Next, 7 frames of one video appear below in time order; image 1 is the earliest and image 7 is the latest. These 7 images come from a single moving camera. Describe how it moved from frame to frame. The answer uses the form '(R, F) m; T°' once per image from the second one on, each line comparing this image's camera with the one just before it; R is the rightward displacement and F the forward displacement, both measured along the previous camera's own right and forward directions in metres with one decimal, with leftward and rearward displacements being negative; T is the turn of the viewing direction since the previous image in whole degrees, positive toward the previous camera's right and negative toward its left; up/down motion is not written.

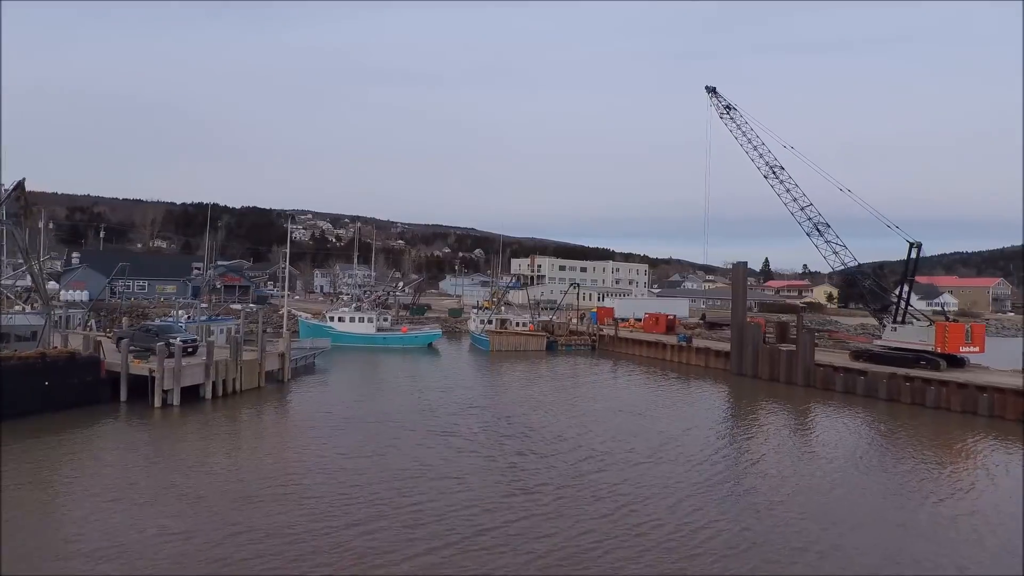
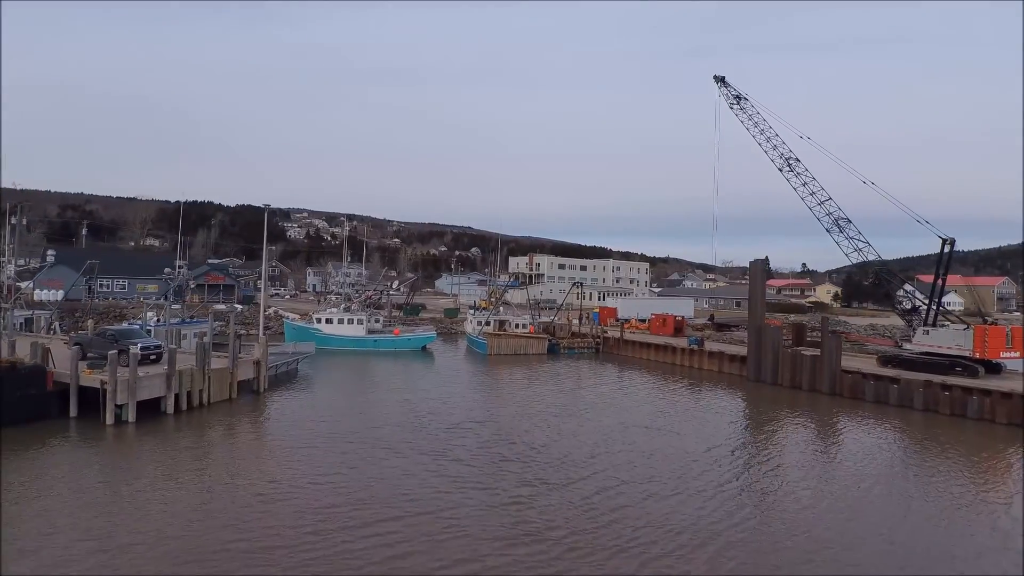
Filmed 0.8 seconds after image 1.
(-0.1, +1.9) m; 0°
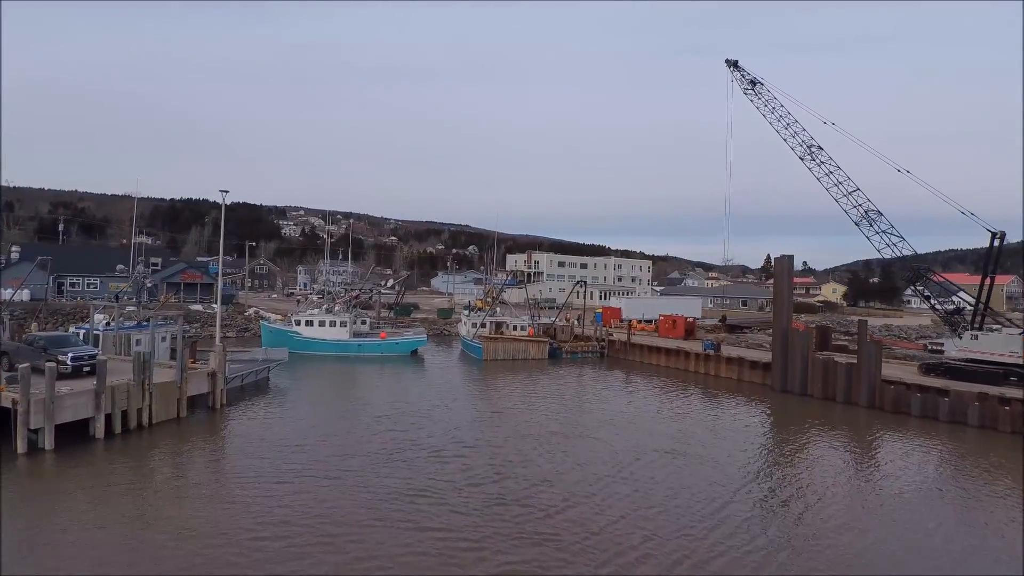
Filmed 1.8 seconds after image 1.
(0.0, +2.4) m; 0°
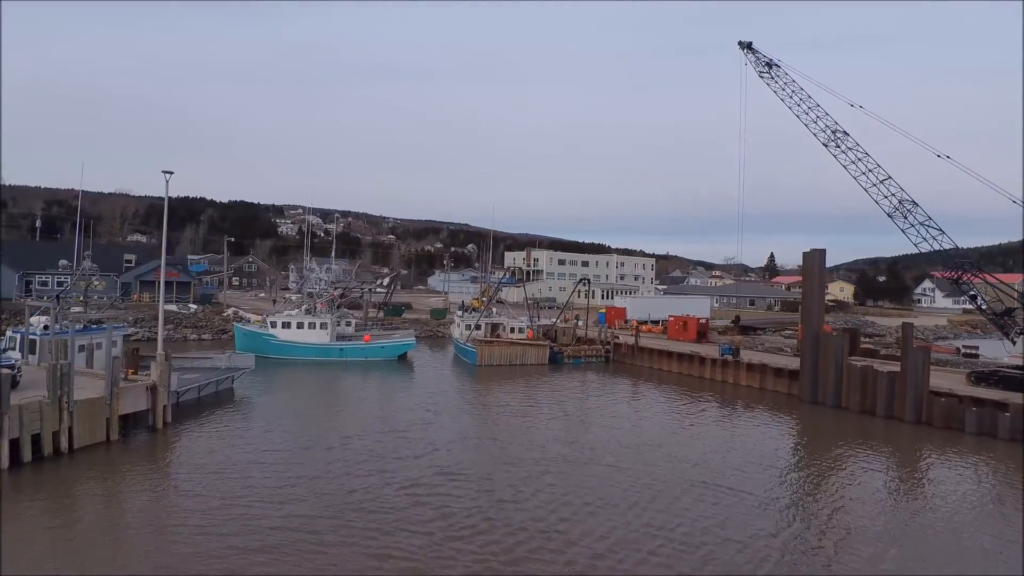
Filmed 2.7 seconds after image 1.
(+0.1, +2.3) m; 0°
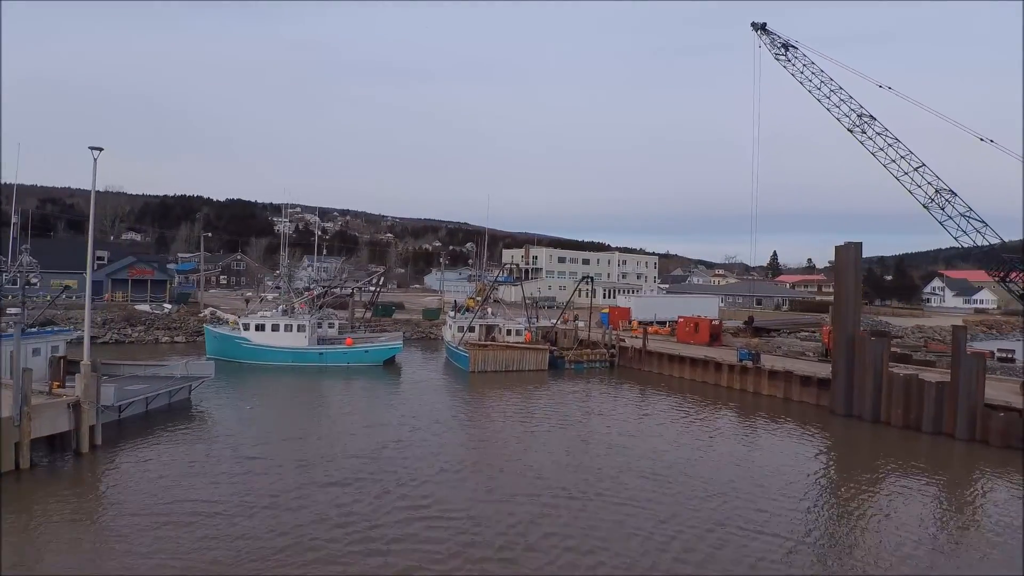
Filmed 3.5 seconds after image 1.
(+0.1, +2.1) m; 0°
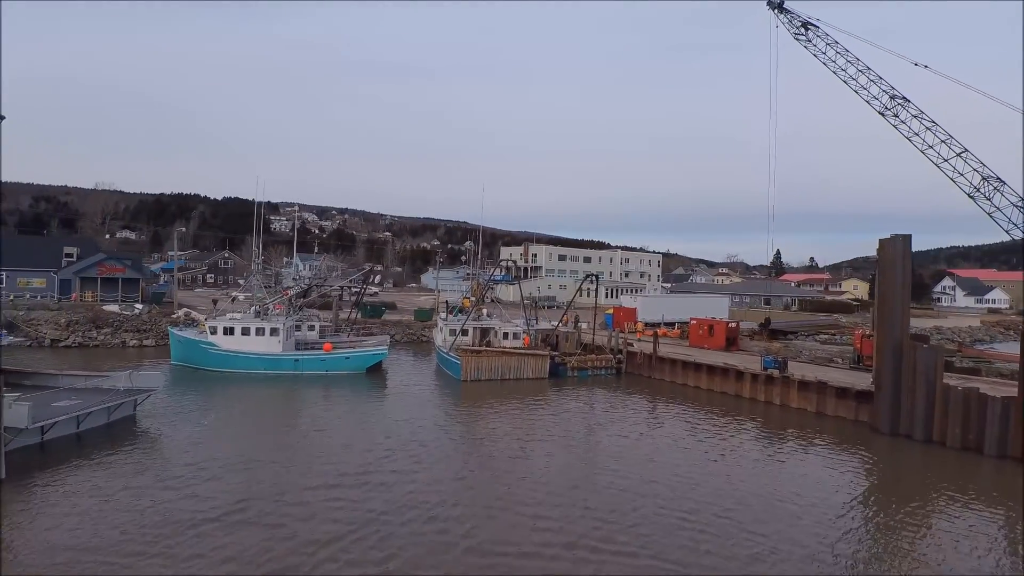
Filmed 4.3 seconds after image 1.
(+0.1, +2.1) m; 0°
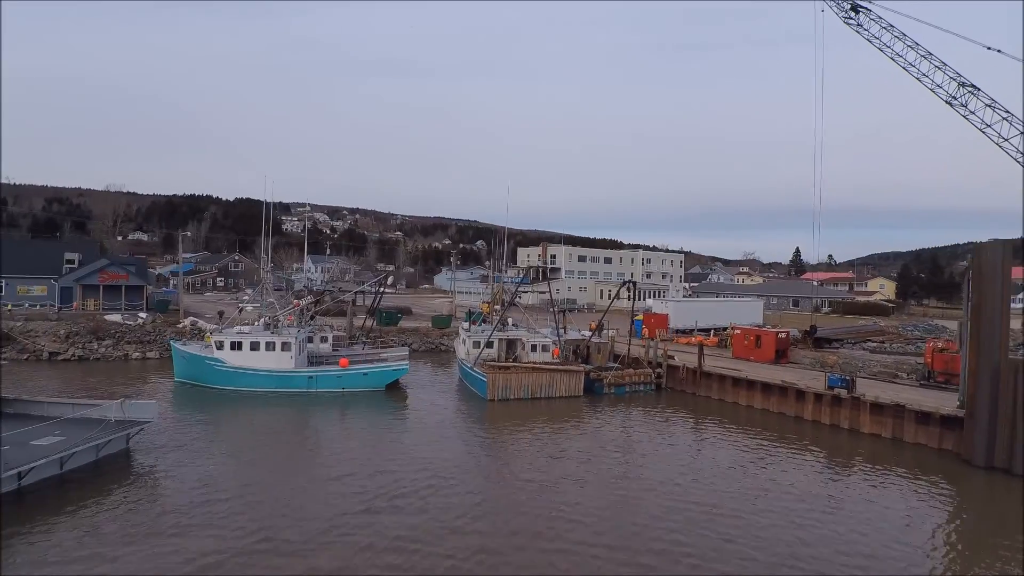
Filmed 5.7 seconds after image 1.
(-0.5, +1.7) m; -1°
